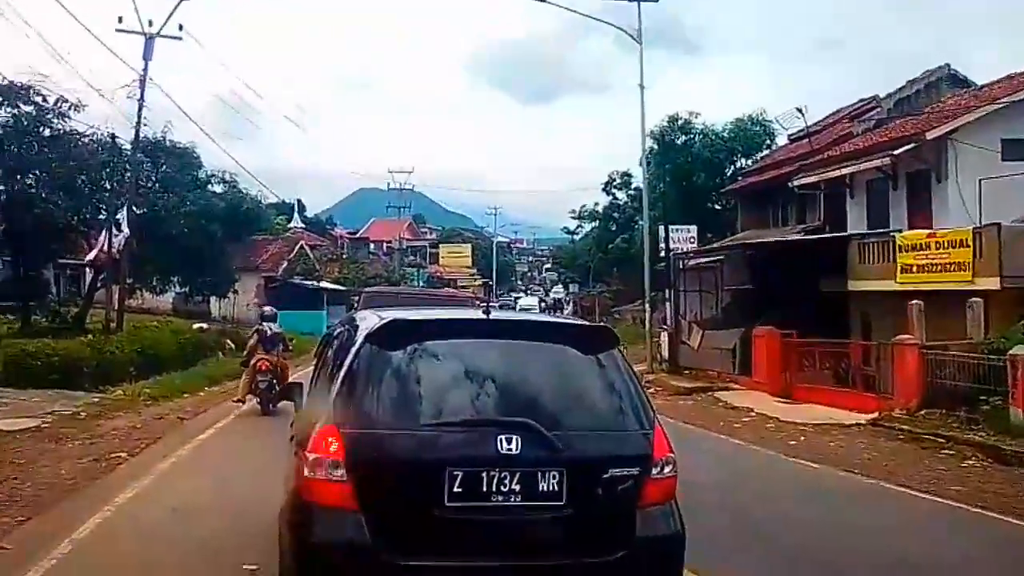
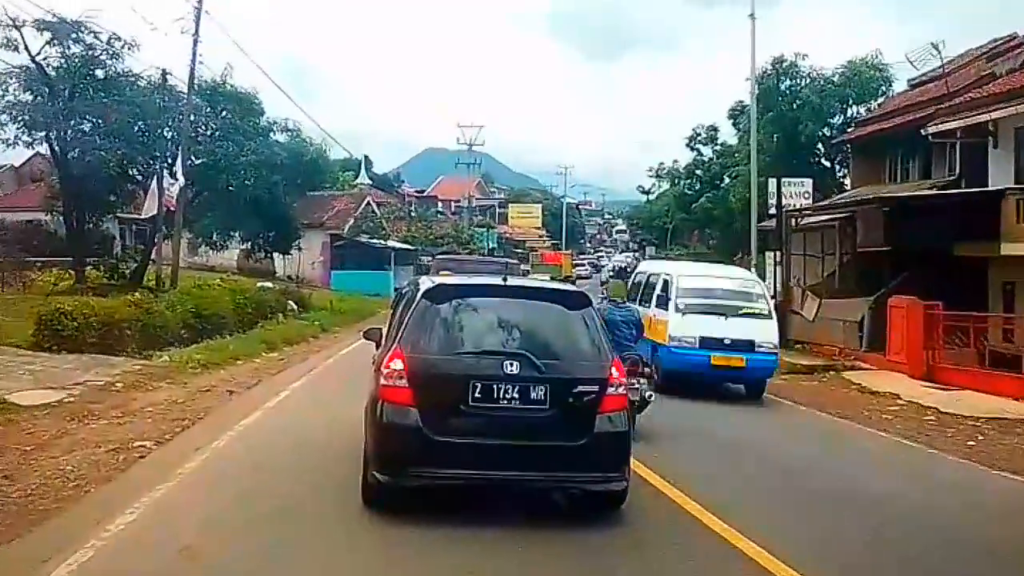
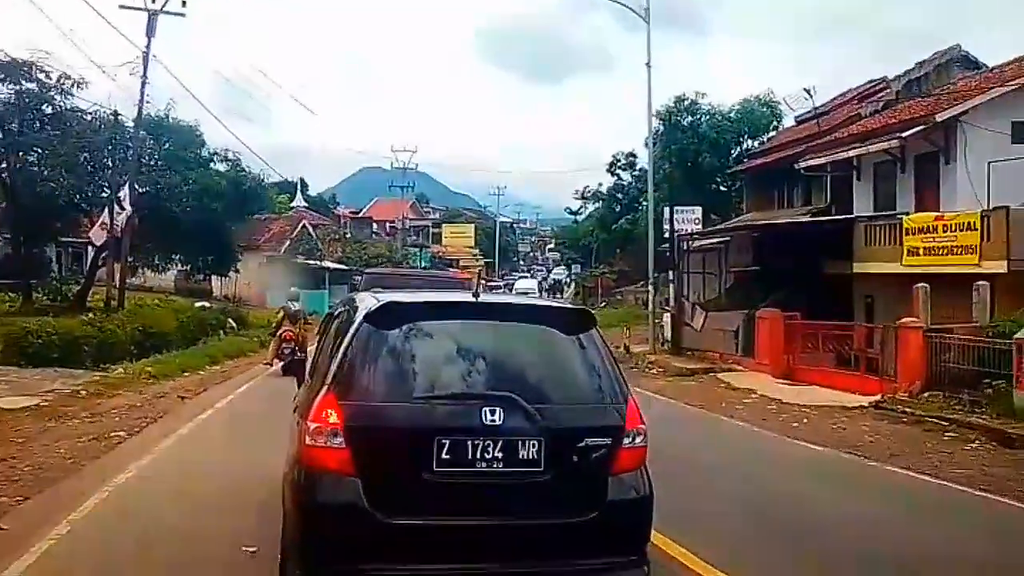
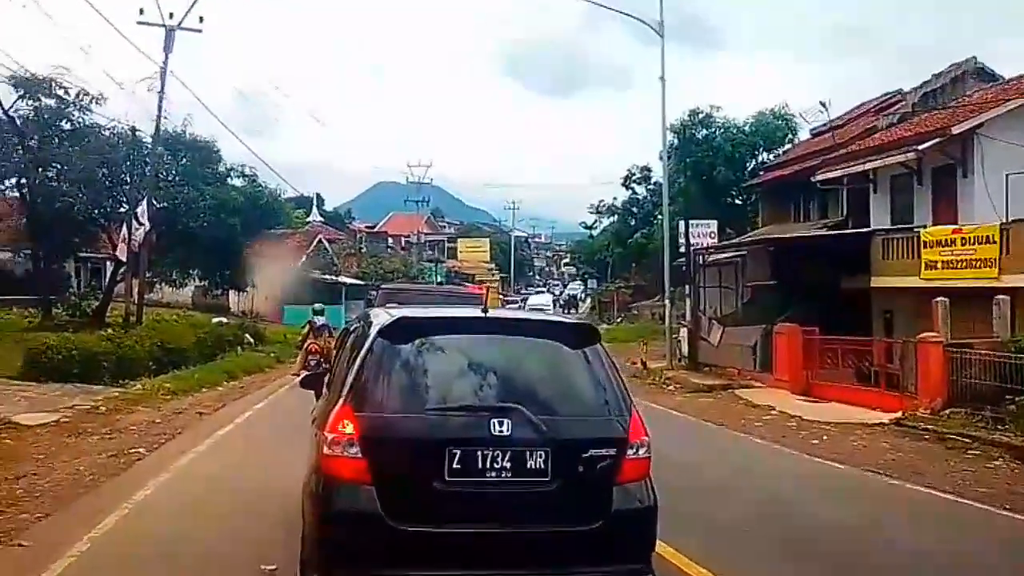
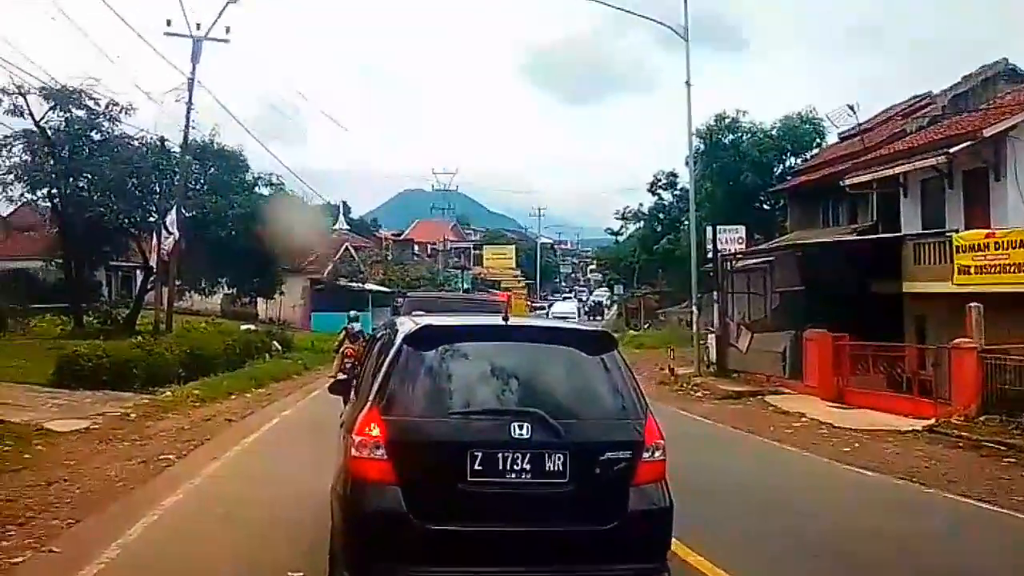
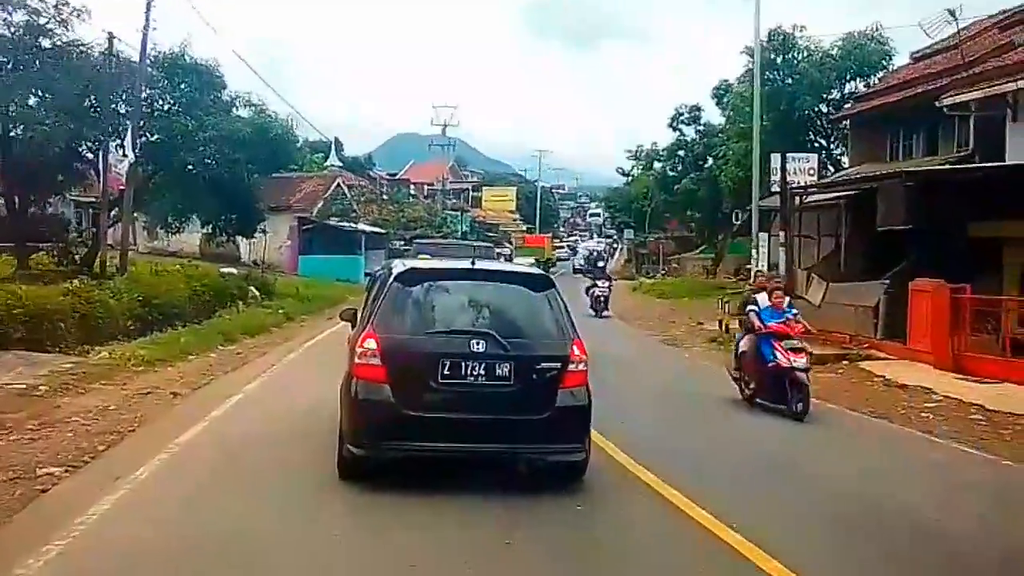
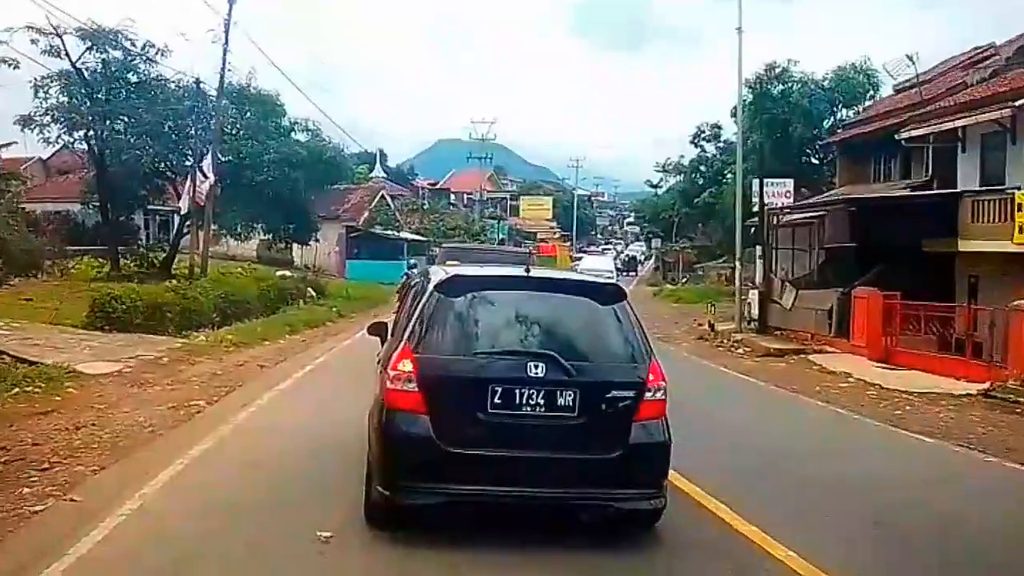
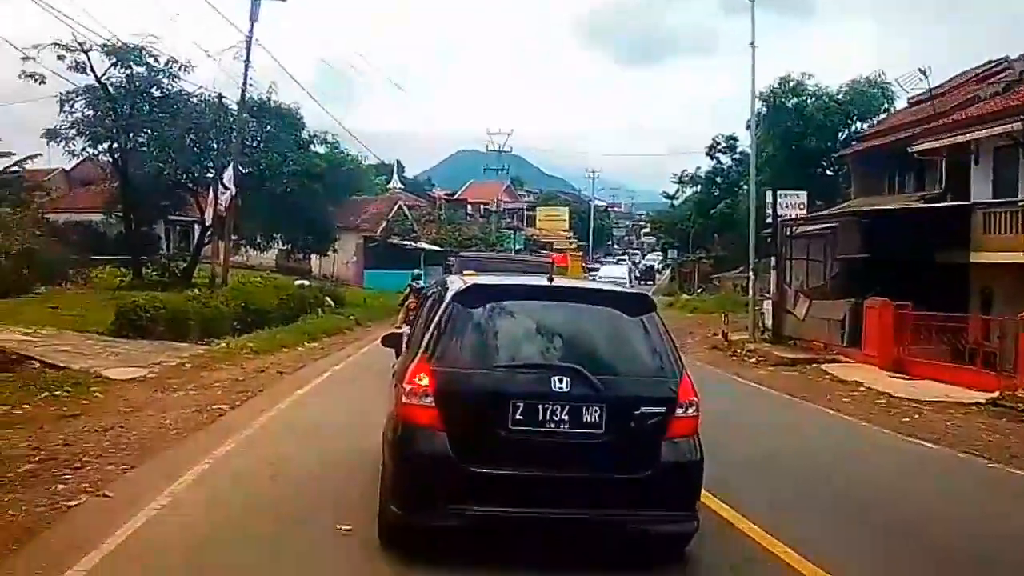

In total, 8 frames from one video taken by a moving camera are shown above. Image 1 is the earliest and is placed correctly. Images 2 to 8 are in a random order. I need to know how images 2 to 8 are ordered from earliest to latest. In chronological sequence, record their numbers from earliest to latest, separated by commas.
3, 4, 5, 8, 7, 2, 6
